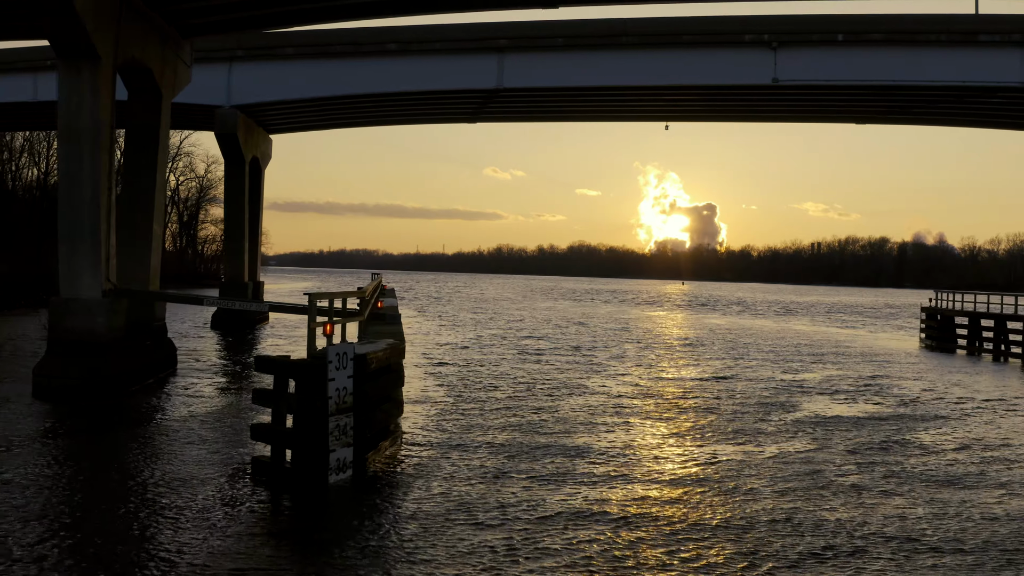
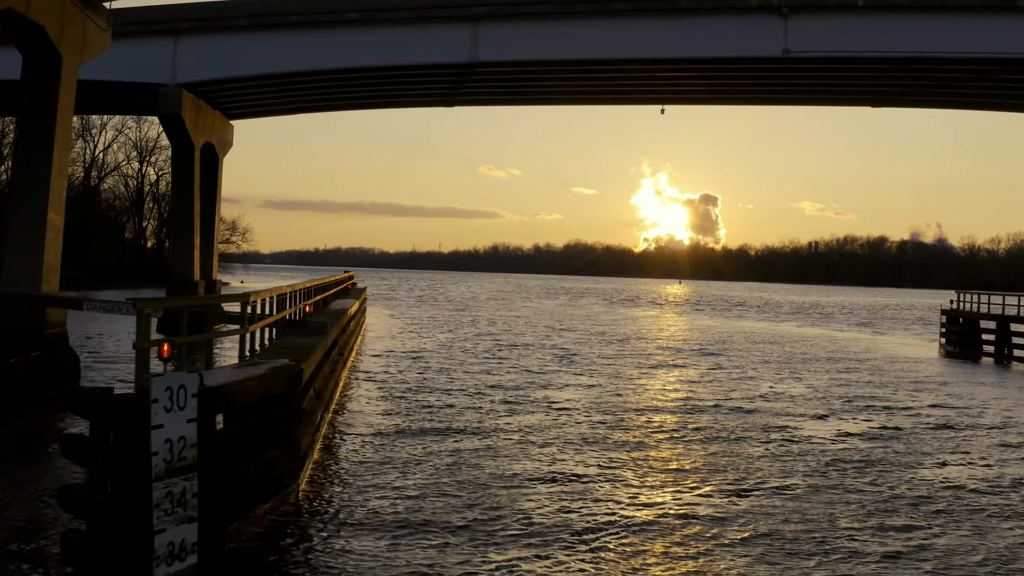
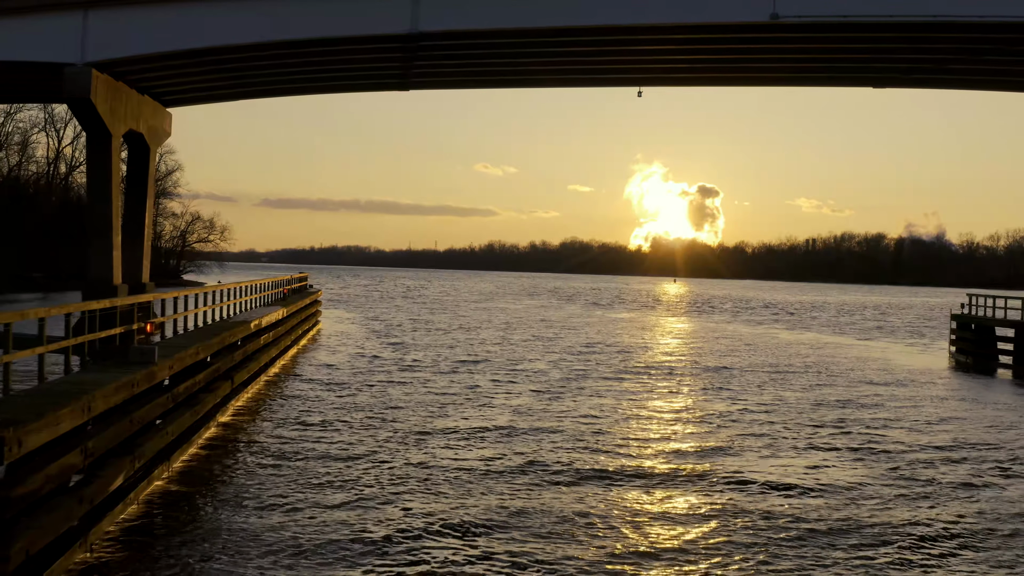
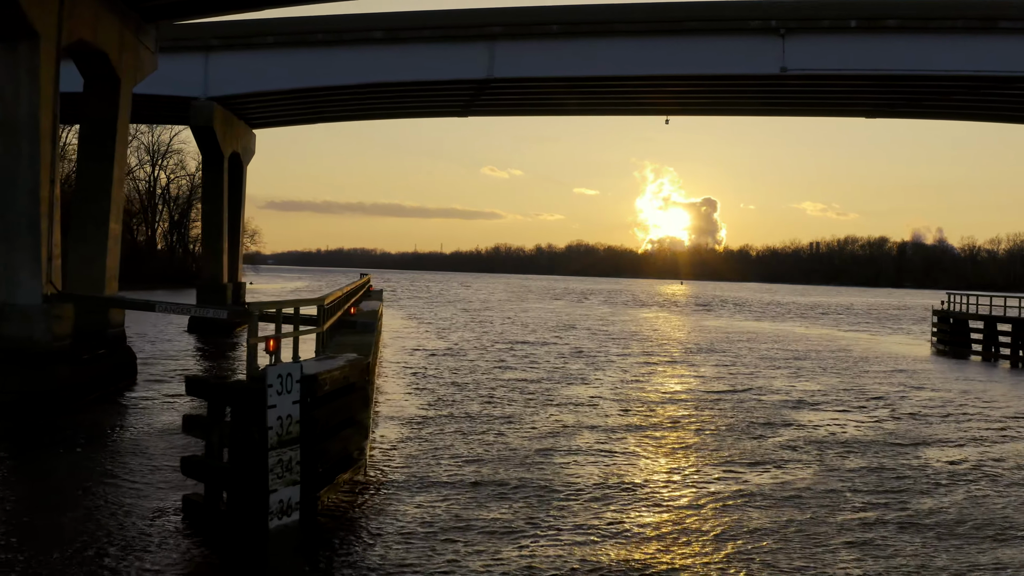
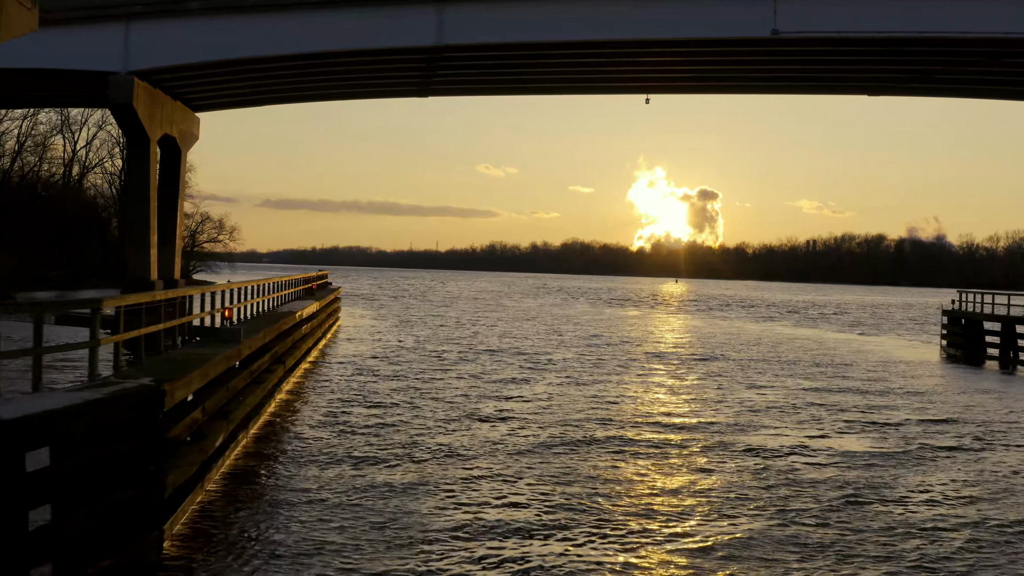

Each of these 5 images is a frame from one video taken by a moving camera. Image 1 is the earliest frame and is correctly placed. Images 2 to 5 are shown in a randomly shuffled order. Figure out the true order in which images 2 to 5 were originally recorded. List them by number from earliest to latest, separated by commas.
4, 2, 5, 3
